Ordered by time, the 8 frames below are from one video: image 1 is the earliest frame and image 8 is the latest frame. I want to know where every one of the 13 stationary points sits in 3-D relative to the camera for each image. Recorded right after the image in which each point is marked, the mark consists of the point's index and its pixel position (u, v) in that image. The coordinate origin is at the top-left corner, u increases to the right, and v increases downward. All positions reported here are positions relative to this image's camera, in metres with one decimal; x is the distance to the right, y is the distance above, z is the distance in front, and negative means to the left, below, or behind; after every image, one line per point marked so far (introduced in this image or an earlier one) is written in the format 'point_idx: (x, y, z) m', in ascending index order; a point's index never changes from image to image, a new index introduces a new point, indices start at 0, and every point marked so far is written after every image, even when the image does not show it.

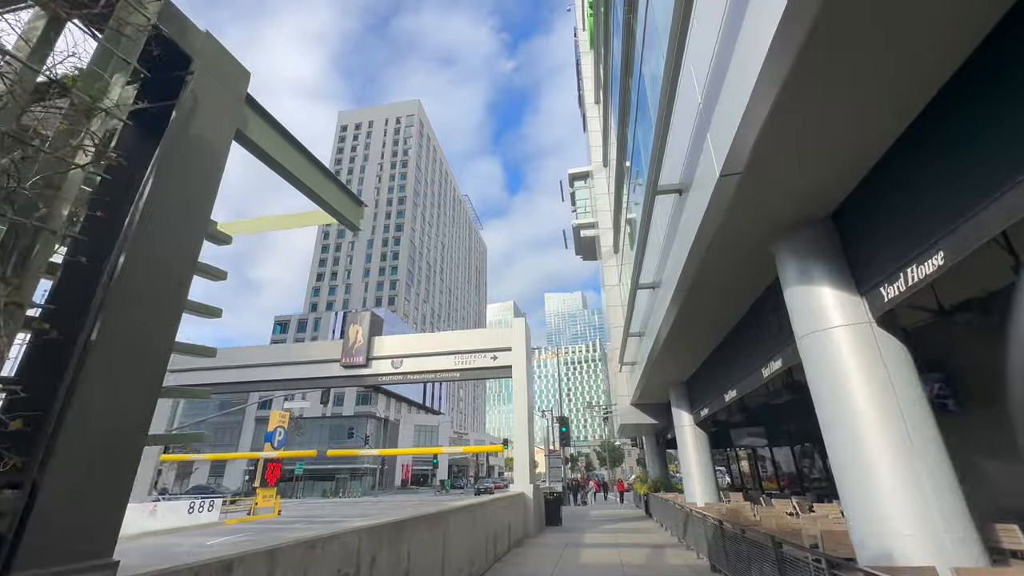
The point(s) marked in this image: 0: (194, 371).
0: (-12.6, -3.3, +17.8) m
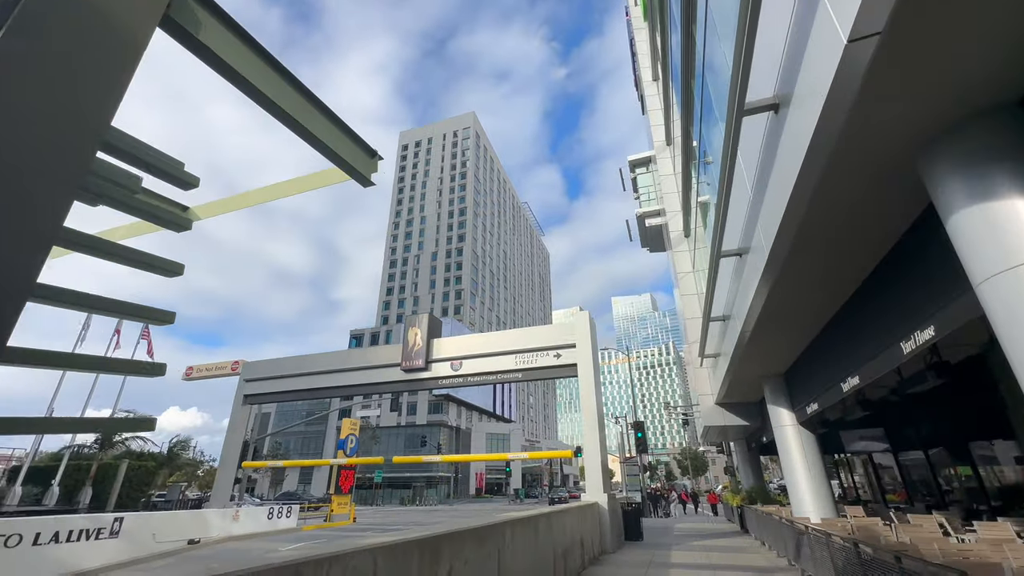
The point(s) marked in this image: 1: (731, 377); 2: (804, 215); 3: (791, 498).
0: (-10.0, -3.7, +18.4) m
1: (+5.9, -2.4, +12.0) m
2: (+3.3, +0.9, +5.0) m
3: (+6.7, -5.0, +10.7) m
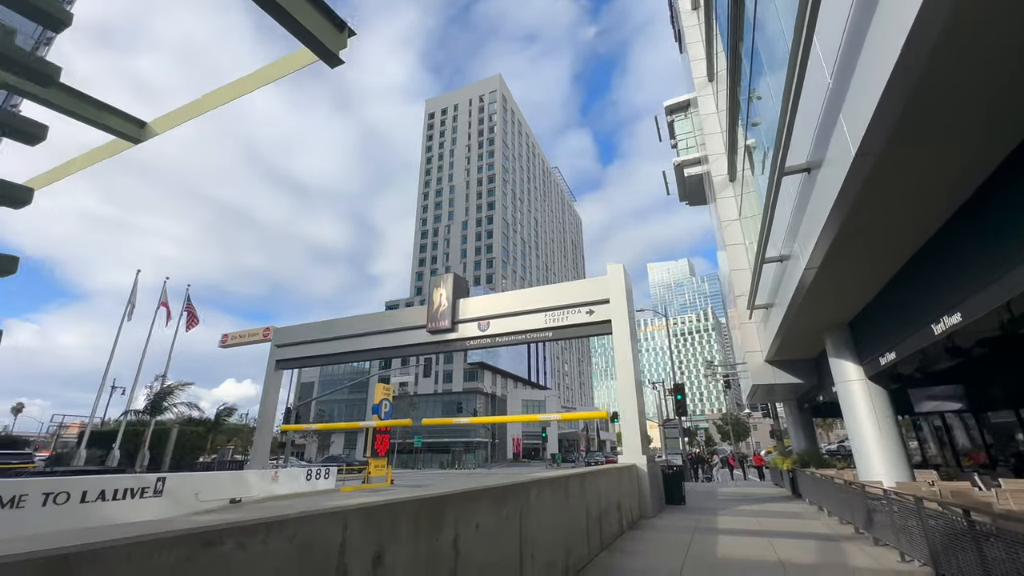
0: (-8.7, -2.3, +18.4) m
1: (+6.6, -1.0, +10.8) m
2: (+3.4, +1.7, +3.7) m
3: (+7.4, -3.7, +9.6) m
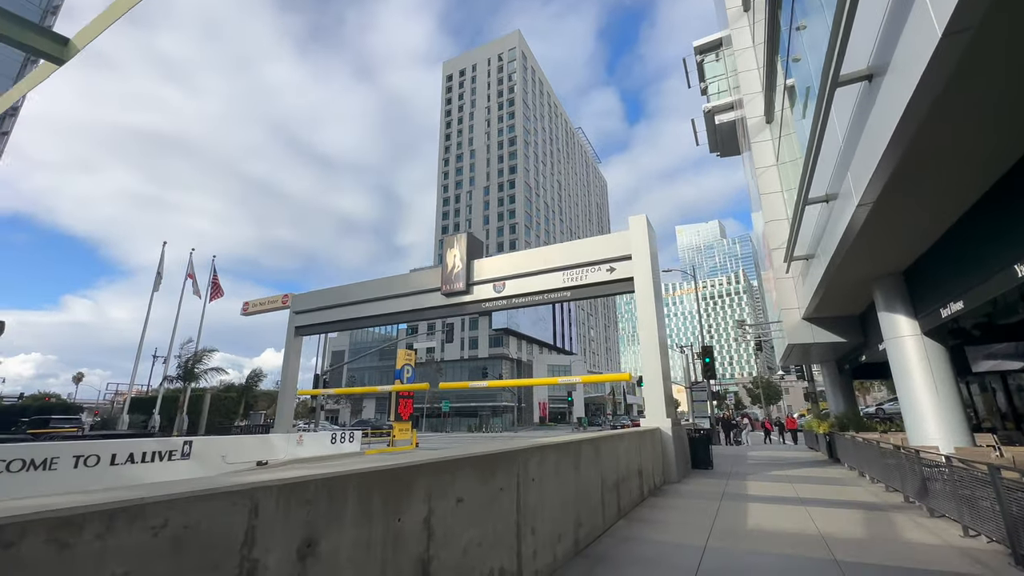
0: (-8.0, -0.9, +18.2) m
1: (+6.9, +0.1, +9.7) m
2: (+3.2, +2.3, +2.7) m
3: (+7.7, -2.6, +8.7) m
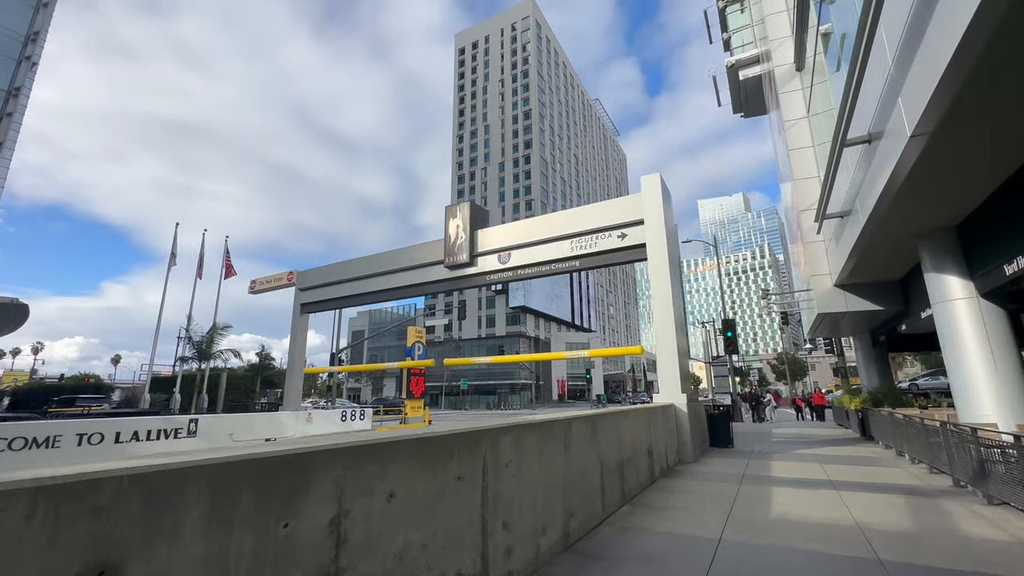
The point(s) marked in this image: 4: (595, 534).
0: (-7.6, 0.0, +17.8) m
1: (+6.9, +0.9, +8.6) m
2: (+2.8, +2.7, +1.7) m
3: (+7.6, -1.9, +7.7) m
4: (+0.9, -2.5, +4.6) m
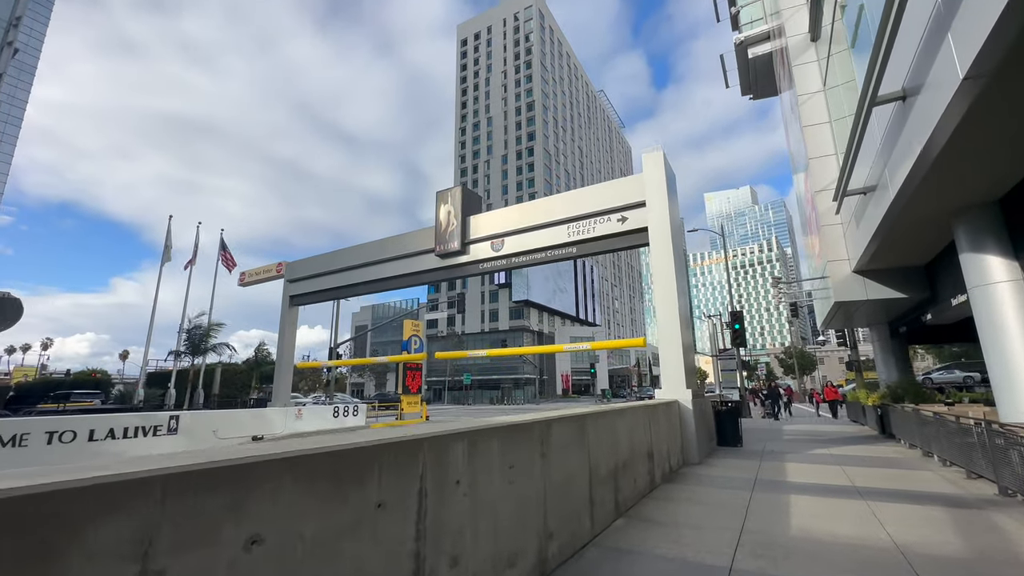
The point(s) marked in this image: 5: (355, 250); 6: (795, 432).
0: (-7.7, +0.4, +17.2) m
1: (+6.6, +1.2, +7.8) m
2: (+2.5, +2.8, +0.9) m
3: (+7.4, -1.6, +6.9) m
4: (+0.6, -2.3, +3.8) m
5: (-5.6, +1.4, +16.2) m
6: (+8.2, -4.2, +13.0) m
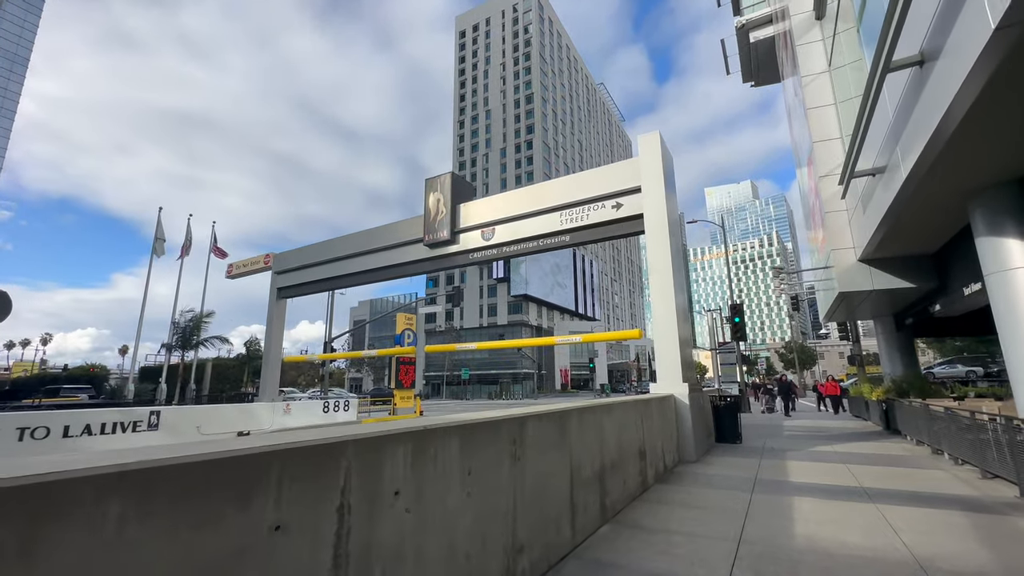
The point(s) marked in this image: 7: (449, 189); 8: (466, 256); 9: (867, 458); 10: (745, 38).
0: (-8.0, +0.7, +16.7) m
1: (+6.4, +1.4, +7.3) m
2: (+2.3, +3.0, +0.4) m
3: (+7.2, -1.4, +6.4) m
4: (+0.3, -2.1, +3.4) m
5: (-5.9, +1.6, +15.7) m
6: (+8.0, -3.9, +12.6) m
7: (-1.8, +2.9, +13.1) m
8: (-1.3, +0.9, +12.9) m
9: (+6.3, -3.0, +8.0) m
10: (+9.2, +9.9, +17.8) m
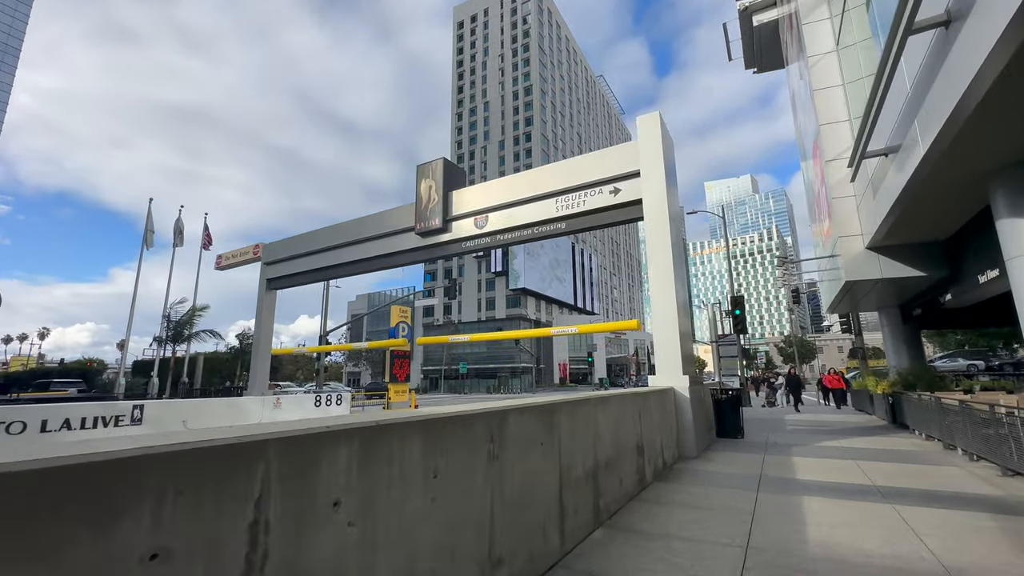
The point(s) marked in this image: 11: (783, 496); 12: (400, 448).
0: (-8.1, +1.0, +16.2) m
1: (+6.2, +1.6, +6.9) m
2: (+2.1, +3.1, -0.1) m
3: (+7.0, -1.2, +6.0) m
4: (+0.2, -2.0, +3.0) m
5: (-6.0, +2.0, +15.2) m
6: (+7.8, -3.7, +12.2) m
7: (-1.9, +3.2, +12.7) m
8: (-1.5, +1.2, +12.5) m
9: (+6.1, -2.8, +7.6) m
10: (+9.1, +10.2, +17.3) m
11: (+3.0, -2.3, +5.1) m
12: (-0.5, -0.8, +2.1) m
